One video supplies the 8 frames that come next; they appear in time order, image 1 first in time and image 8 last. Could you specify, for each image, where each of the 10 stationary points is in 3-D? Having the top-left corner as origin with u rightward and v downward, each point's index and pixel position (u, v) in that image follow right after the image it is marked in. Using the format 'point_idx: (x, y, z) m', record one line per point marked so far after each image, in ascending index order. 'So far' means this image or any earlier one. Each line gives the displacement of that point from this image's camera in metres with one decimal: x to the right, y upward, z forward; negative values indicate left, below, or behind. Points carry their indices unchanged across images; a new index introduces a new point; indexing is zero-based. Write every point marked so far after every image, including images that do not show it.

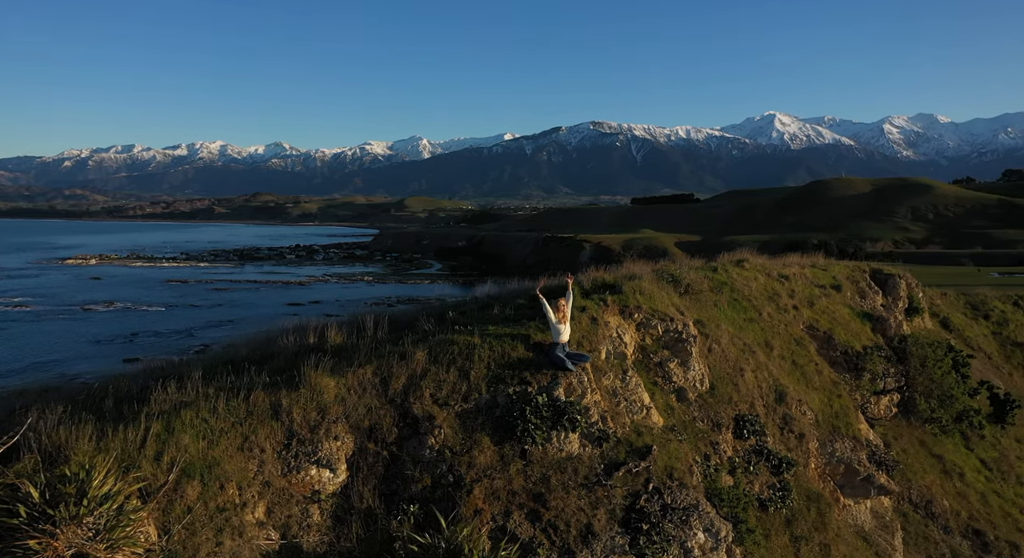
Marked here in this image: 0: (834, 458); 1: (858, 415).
0: (+6.4, -3.6, +12.6) m
1: (+7.7, -3.1, +14.2) m
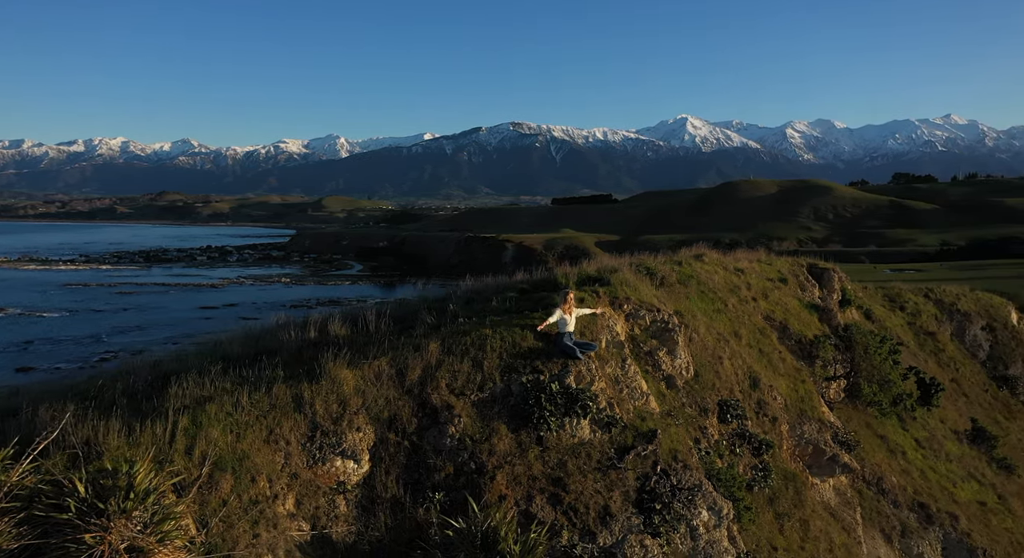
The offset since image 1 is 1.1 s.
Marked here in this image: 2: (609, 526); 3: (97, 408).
0: (+6.1, -3.4, +13.3) m
1: (+7.3, -2.9, +15.0) m
2: (+1.1, -2.8, +7.1) m
3: (-4.2, -1.3, +6.3) m
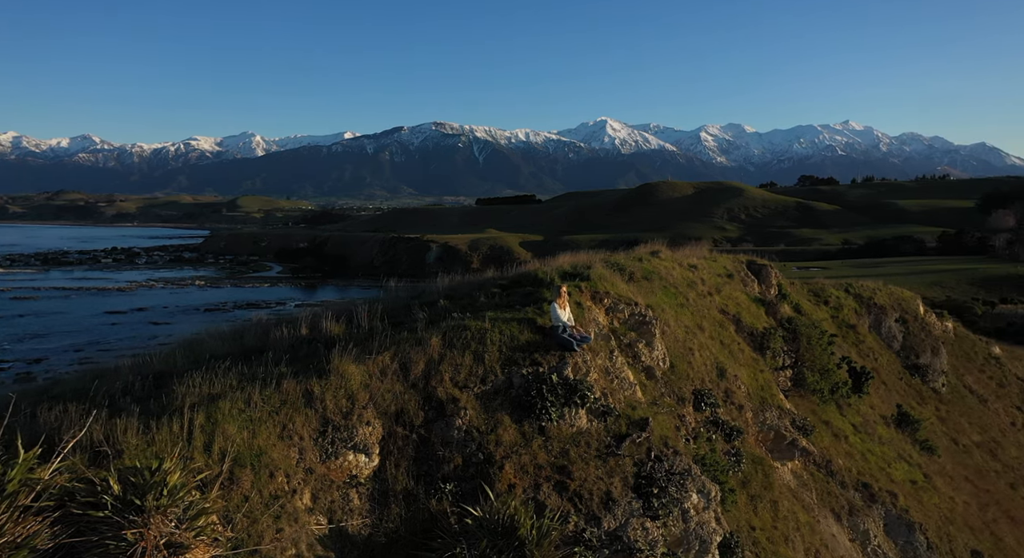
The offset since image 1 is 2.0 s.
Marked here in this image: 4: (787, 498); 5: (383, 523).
0: (+5.6, -3.3, +14.1) m
1: (+6.6, -2.8, +15.8) m
2: (+1.2, -2.7, +7.4) m
3: (-4.0, -1.3, +6.1) m
4: (+5.1, -4.1, +11.7) m
5: (-1.4, -2.6, +6.6) m
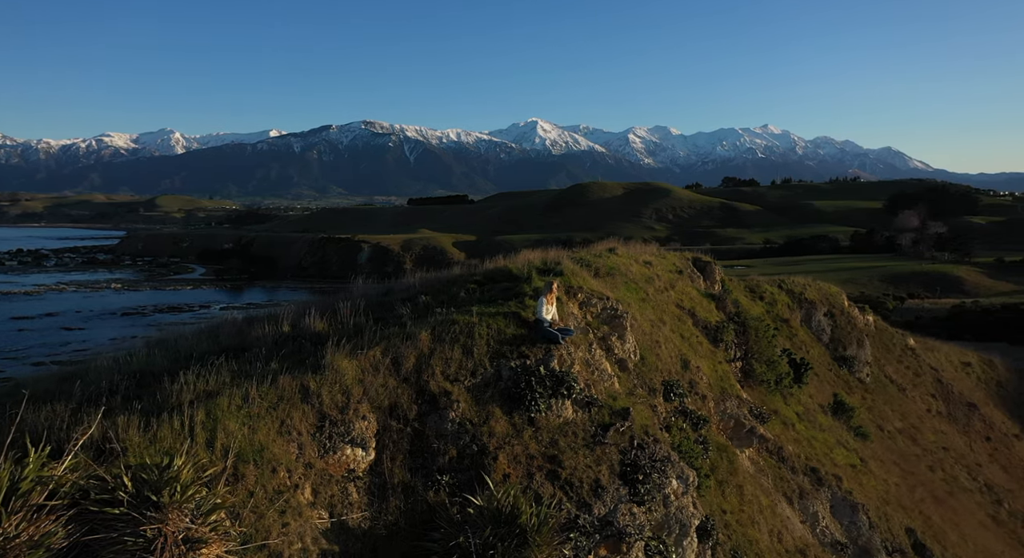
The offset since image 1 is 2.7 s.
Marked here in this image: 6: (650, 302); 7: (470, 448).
0: (+5.0, -3.2, +14.7) m
1: (+5.8, -2.7, +16.5) m
2: (+1.1, -2.6, +7.7) m
3: (-4.0, -1.2, +5.9) m
4: (+4.6, -4.0, +12.3) m
5: (-1.4, -2.5, +6.6) m
6: (+3.6, -0.6, +16.3) m
7: (-0.5, -2.0, +7.3) m
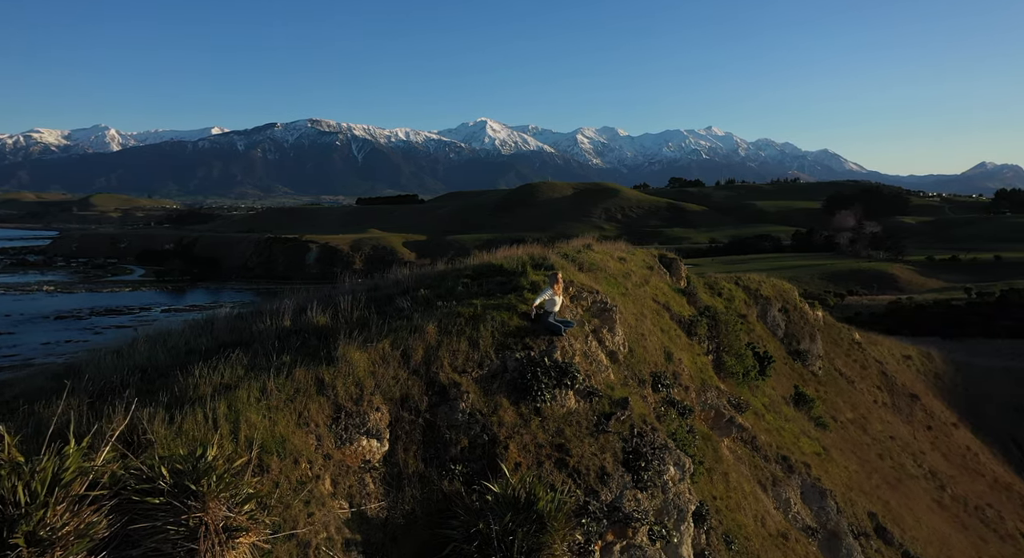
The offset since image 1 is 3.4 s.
0: (+4.7, -3.0, +15.1) m
1: (+5.4, -2.5, +17.0) m
2: (+1.2, -2.6, +7.9) m
3: (-3.8, -1.1, +5.8) m
4: (+4.5, -3.9, +12.7) m
5: (-1.2, -2.4, +6.7) m
6: (+3.2, -0.5, +16.7) m
7: (-0.4, -1.9, +7.5) m
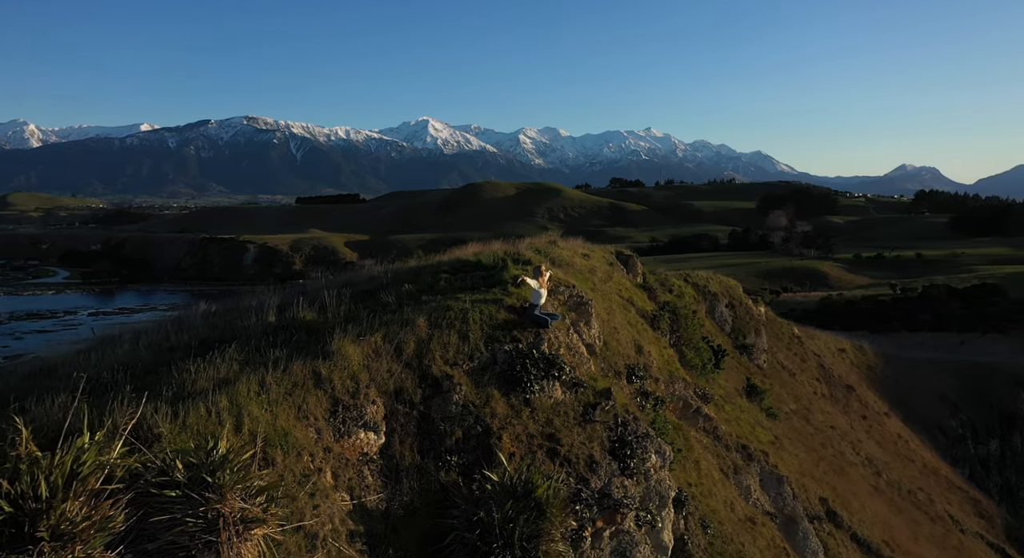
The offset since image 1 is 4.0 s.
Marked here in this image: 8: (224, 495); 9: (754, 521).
0: (+4.0, -2.9, +15.6) m
1: (+4.6, -2.4, +17.5) m
2: (+1.1, -2.5, +8.1) m
3: (-3.7, -1.1, +5.7) m
4: (+4.0, -3.8, +13.2) m
5: (-1.2, -2.3, +6.8) m
6: (+2.4, -0.3, +17.0) m
7: (-0.4, -1.8, +7.6) m
8: (-2.1, -1.6, +4.6) m
9: (+5.2, -5.3, +13.7) m
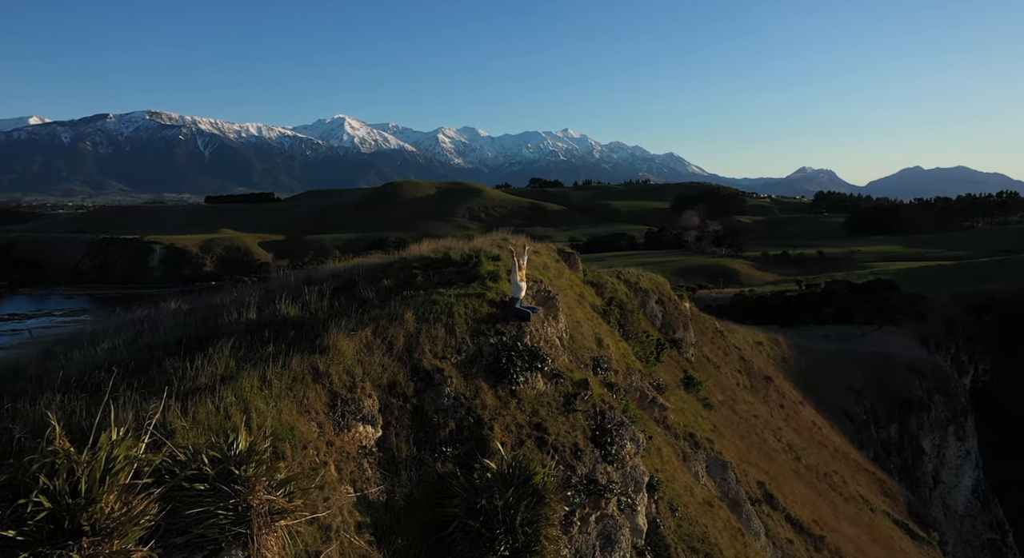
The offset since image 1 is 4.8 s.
0: (+3.1, -2.8, +16.1) m
1: (+3.5, -2.2, +18.1) m
2: (+0.9, -2.4, +8.4) m
3: (-3.6, -1.0, +5.5) m
4: (+3.3, -3.7, +13.8) m
5: (-1.3, -2.3, +6.8) m
6: (+1.4, -0.2, +17.4) m
7: (-0.5, -1.7, +7.7) m
8: (-1.9, -1.5, +4.6) m
9: (+4.5, -5.1, +14.4) m
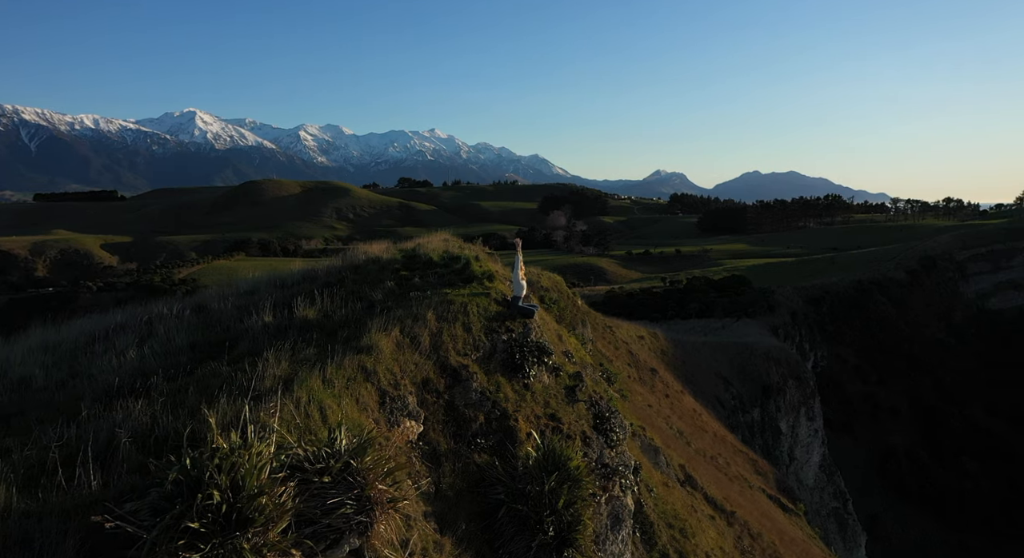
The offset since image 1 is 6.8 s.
0: (+2.1, -2.8, +17.0) m
1: (+2.2, -2.2, +19.1) m
2: (+1.1, -2.4, +9.1) m
3: (-2.9, -1.1, +5.5) m
4: (+2.7, -3.6, +14.7) m
5: (-0.8, -2.3, +7.2) m
6: (+0.2, -0.2, +18.0) m
7: (-0.2, -1.7, +8.2) m
8: (-1.0, -1.6, +4.9) m
9: (+3.8, -5.1, +15.5) m
